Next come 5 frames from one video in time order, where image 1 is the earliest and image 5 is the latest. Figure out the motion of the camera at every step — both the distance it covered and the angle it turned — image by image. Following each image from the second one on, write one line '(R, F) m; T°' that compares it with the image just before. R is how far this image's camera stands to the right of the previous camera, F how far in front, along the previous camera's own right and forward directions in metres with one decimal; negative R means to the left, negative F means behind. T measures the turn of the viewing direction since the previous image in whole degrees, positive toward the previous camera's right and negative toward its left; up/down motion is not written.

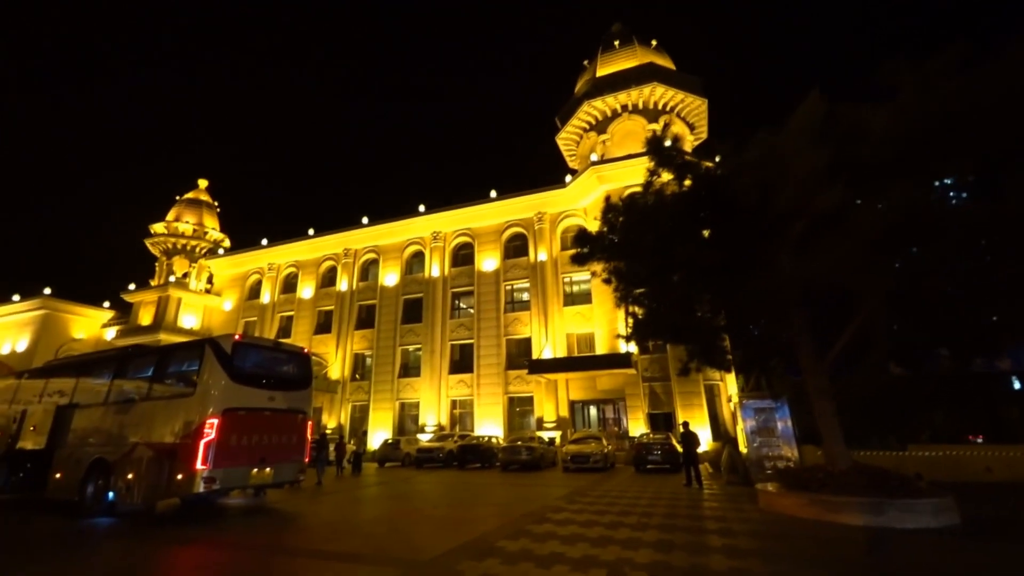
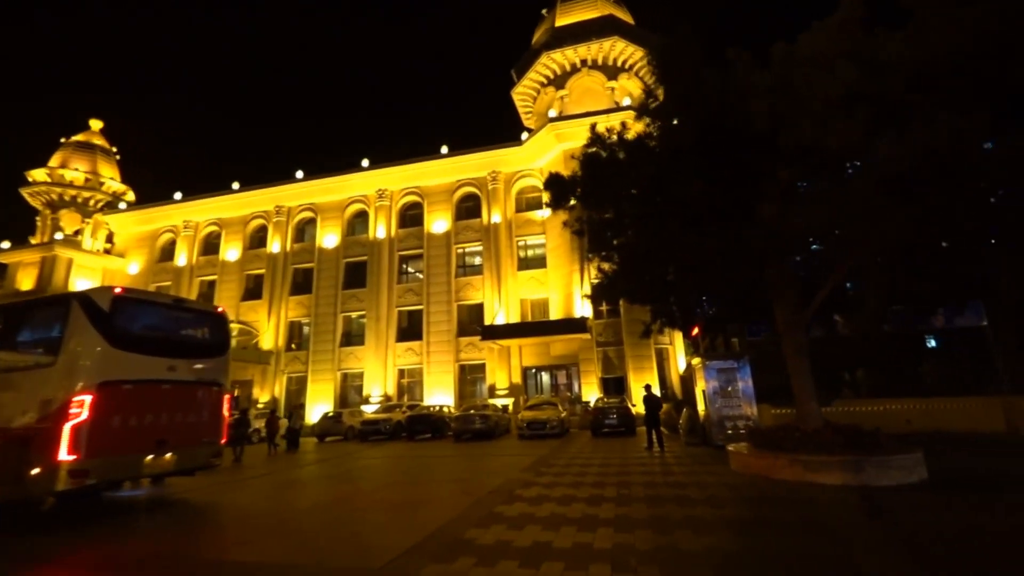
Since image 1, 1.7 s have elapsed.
(-0.3, +1.1) m; +7°
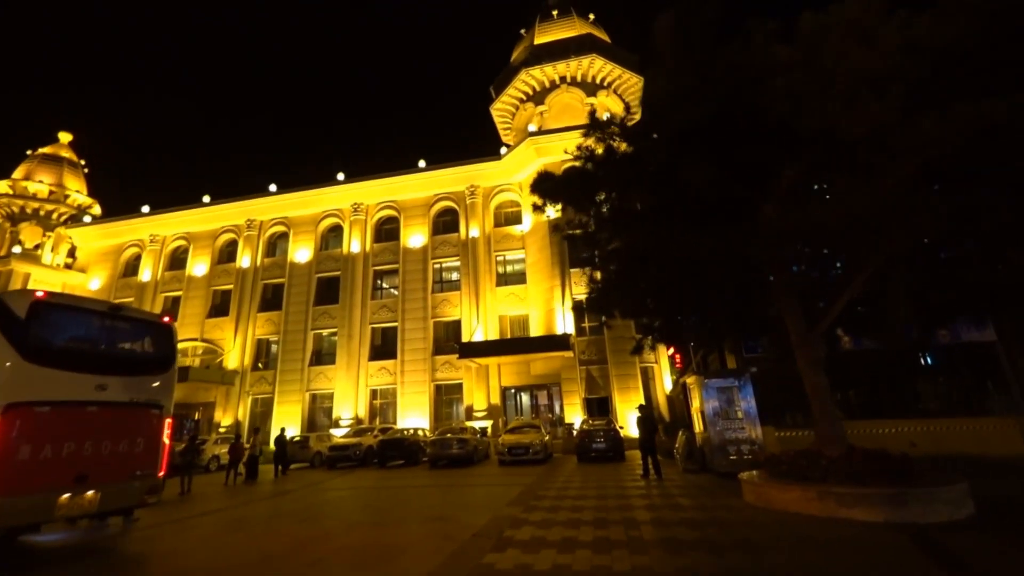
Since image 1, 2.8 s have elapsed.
(-0.1, +0.9) m; +3°
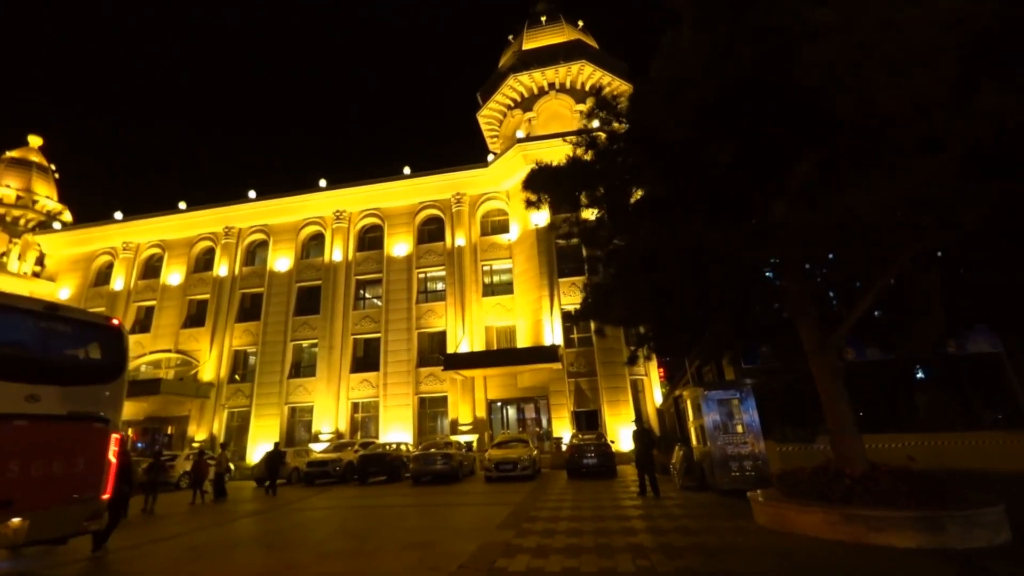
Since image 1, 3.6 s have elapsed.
(+0.1, +0.5) m; +2°
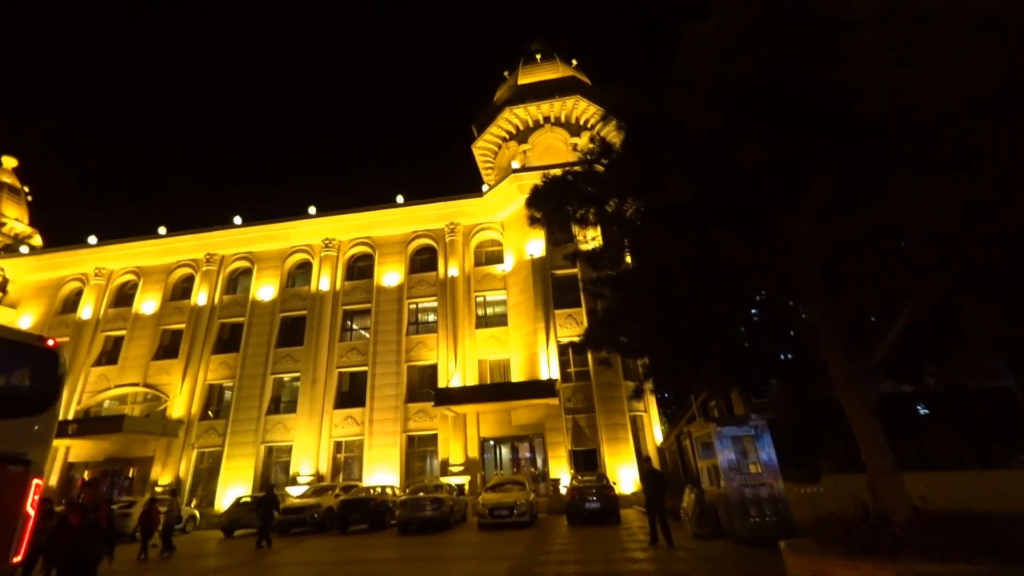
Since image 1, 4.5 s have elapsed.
(-0.6, +0.7) m; +2°
